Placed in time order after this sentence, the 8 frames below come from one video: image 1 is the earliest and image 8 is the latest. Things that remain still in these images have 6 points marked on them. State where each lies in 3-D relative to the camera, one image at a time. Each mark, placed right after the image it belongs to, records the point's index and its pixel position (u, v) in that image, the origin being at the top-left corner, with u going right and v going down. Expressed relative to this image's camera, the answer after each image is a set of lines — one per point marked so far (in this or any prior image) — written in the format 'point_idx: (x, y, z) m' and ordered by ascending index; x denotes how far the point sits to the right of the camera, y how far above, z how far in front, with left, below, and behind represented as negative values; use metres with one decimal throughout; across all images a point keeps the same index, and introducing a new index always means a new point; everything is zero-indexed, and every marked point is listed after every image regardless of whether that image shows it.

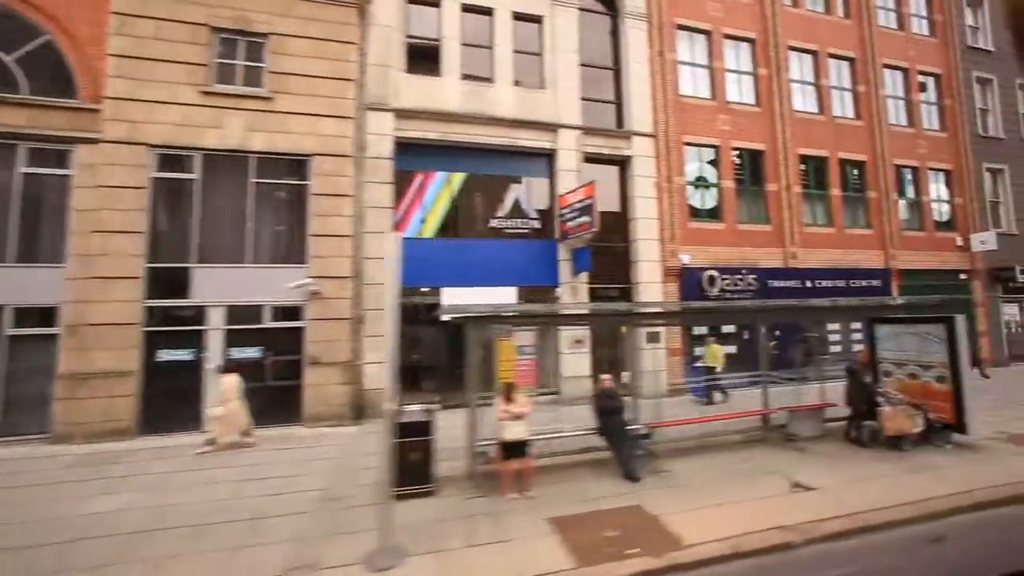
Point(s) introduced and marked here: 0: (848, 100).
0: (+14.1, +7.9, +17.0) m
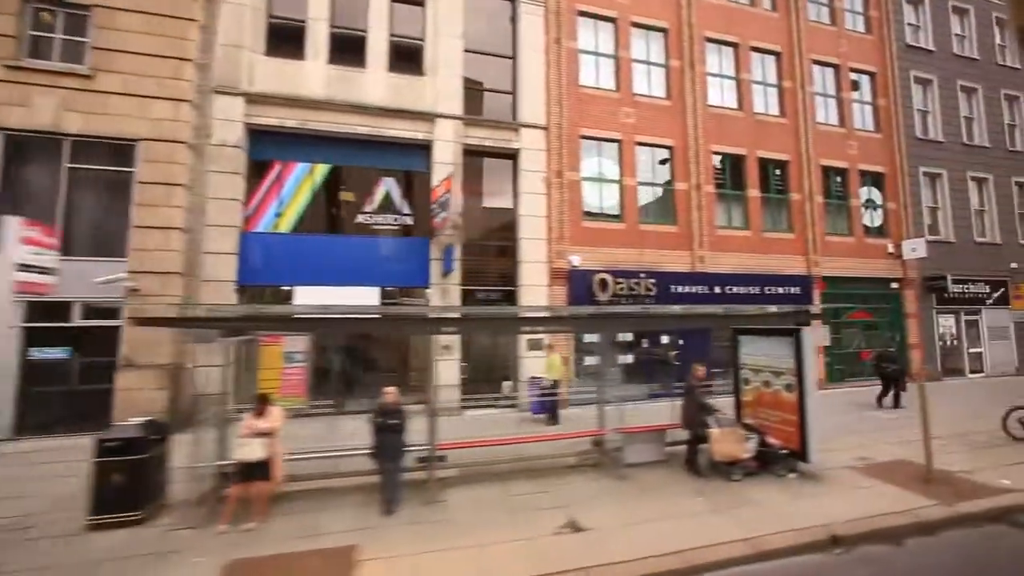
0: (+10.3, +7.7, +16.1) m
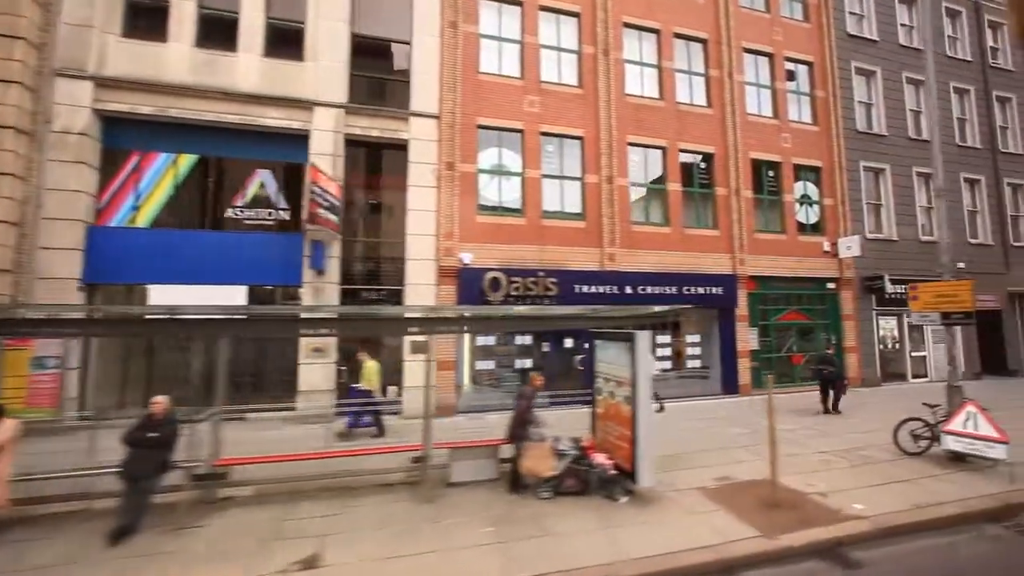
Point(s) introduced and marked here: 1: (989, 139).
0: (+7.0, +7.7, +15.3) m
1: (+23.0, +7.2, +19.6) m
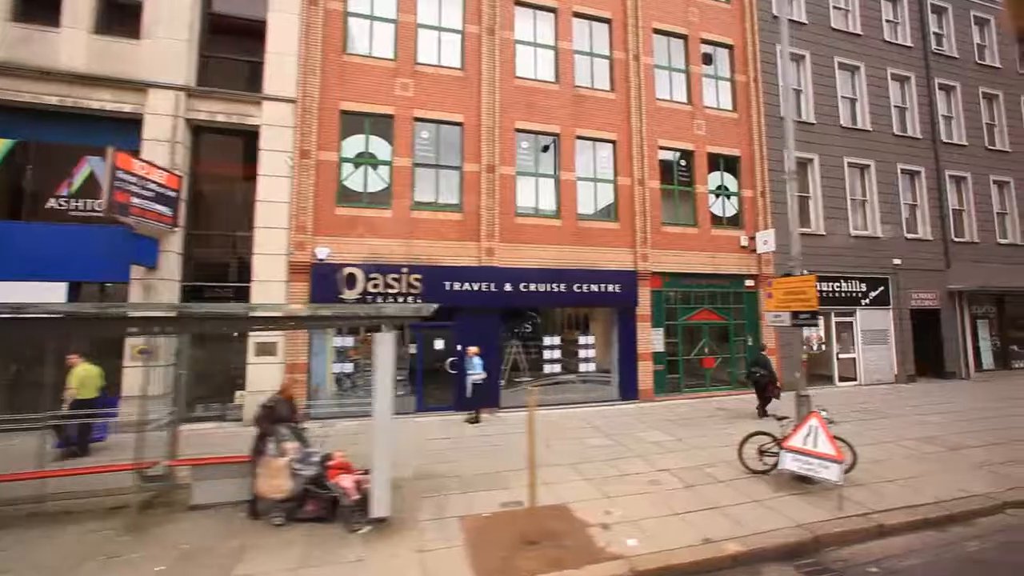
0: (+3.1, +7.7, +14.3) m
1: (+19.1, +7.3, +18.6) m
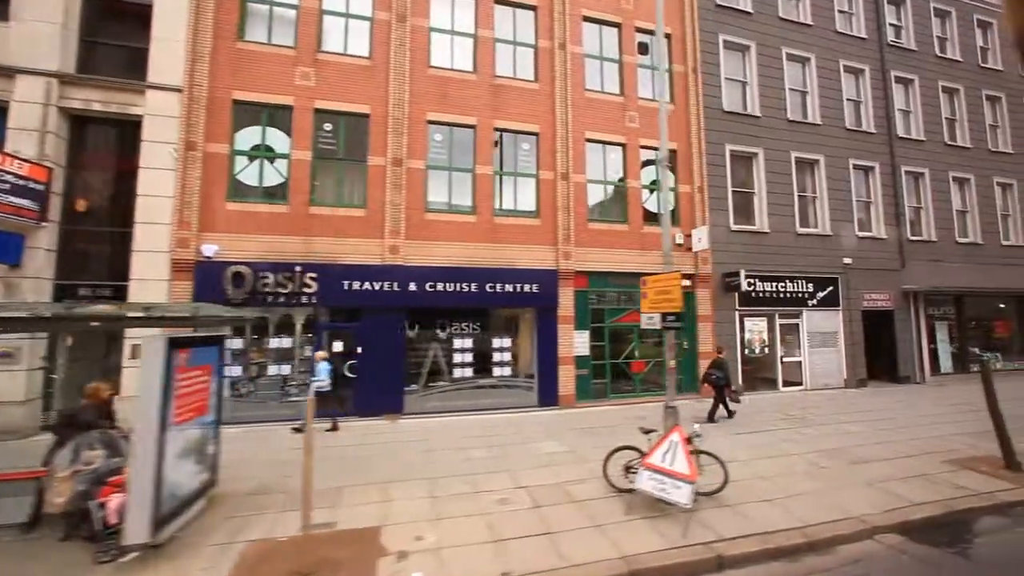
0: (+0.4, +7.7, +13.6) m
1: (+16.5, +7.2, +17.9) m
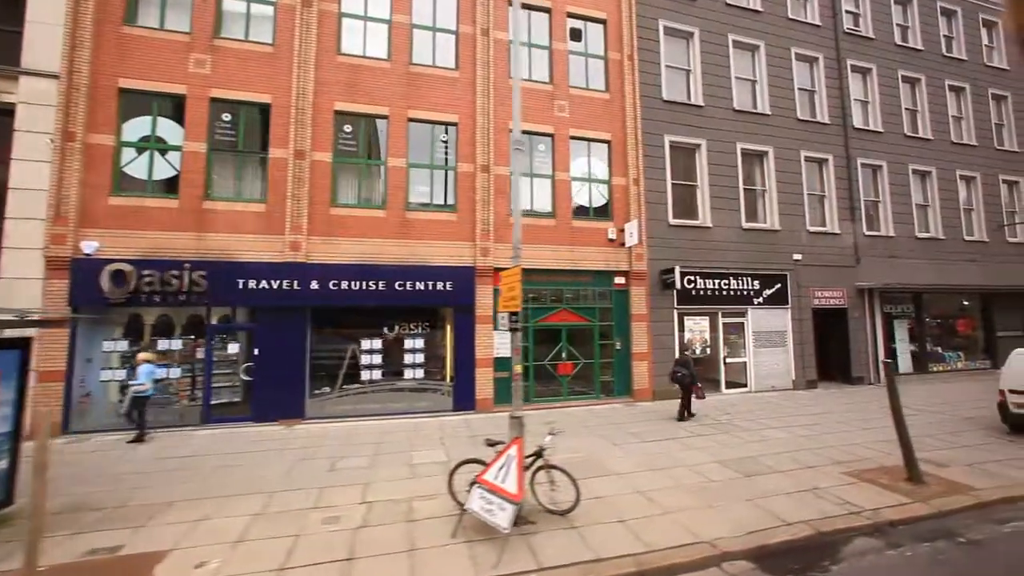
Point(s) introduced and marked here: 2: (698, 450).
0: (-2.1, +7.8, +13.0) m
1: (+13.9, +7.4, +17.2) m
2: (+4.1, -3.6, +8.9) m
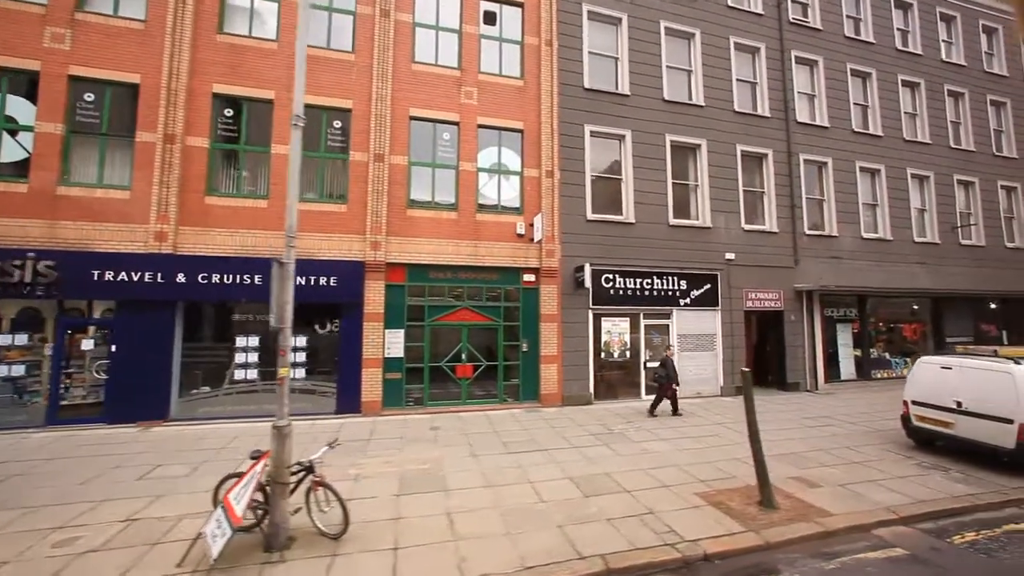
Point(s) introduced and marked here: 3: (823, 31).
0: (-5.1, +7.9, +12.2) m
1: (+10.9, +7.3, +16.4) m
2: (+1.0, -3.5, +8.1) m
3: (+13.2, +11.0, +17.2) m
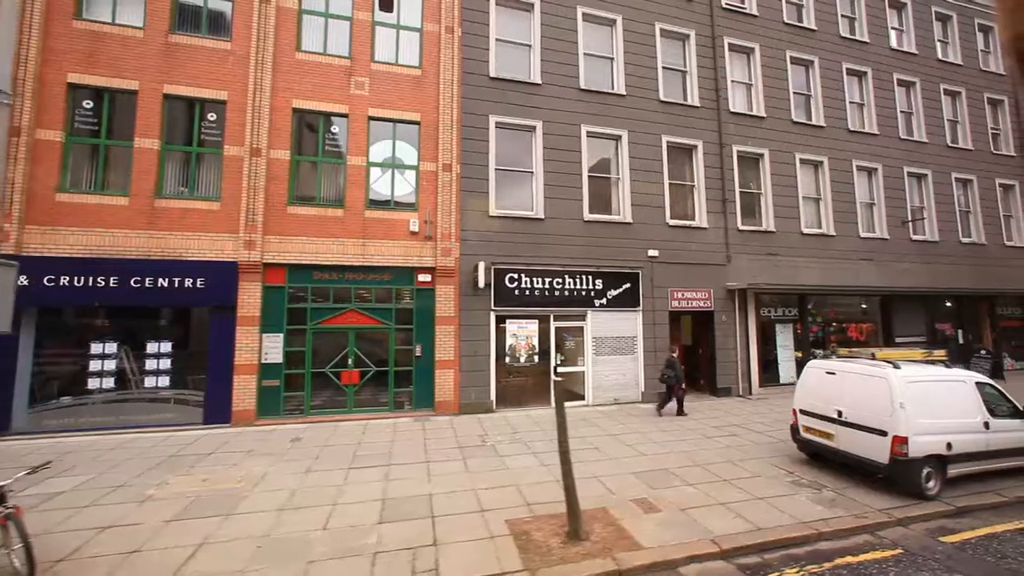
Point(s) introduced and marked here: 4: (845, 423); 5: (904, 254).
0: (-8.3, +7.9, +11.5) m
1: (+7.8, +7.3, +15.6) m
2: (-2.2, -3.5, +7.3) m
3: (+10.0, +11.0, +16.4) m
4: (+6.0, -2.4, +7.3) m
5: (+16.5, +1.4, +17.1) m
